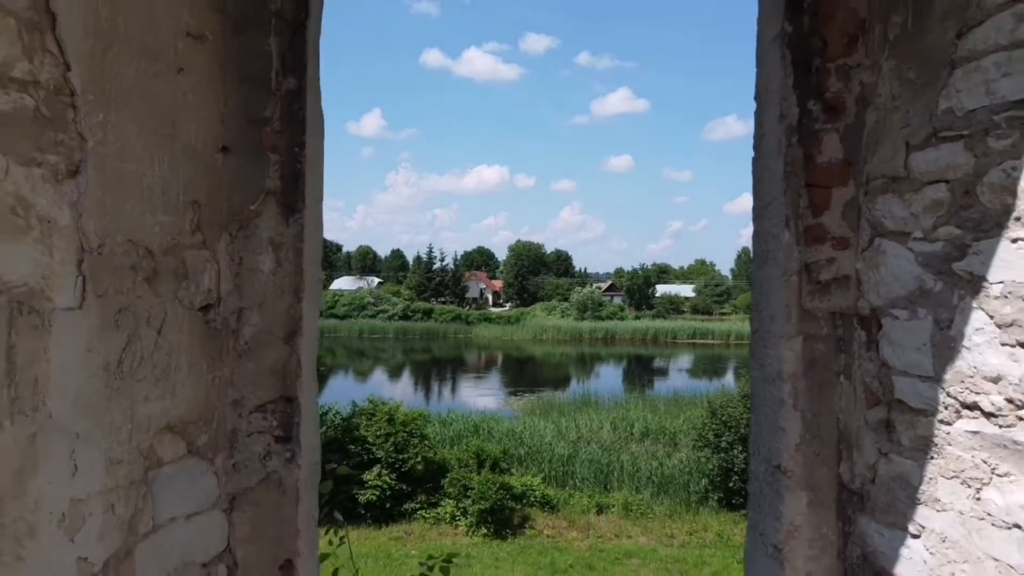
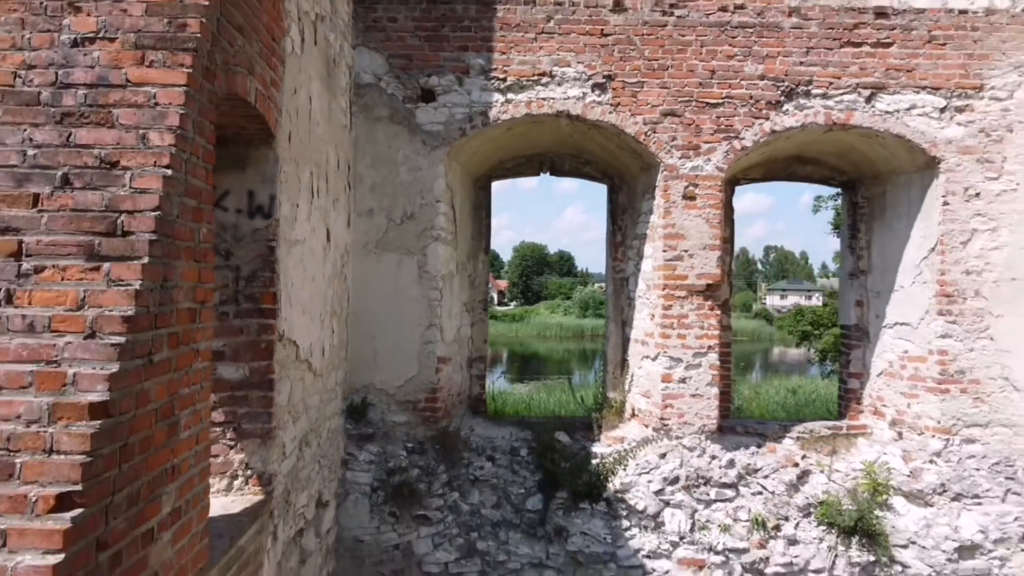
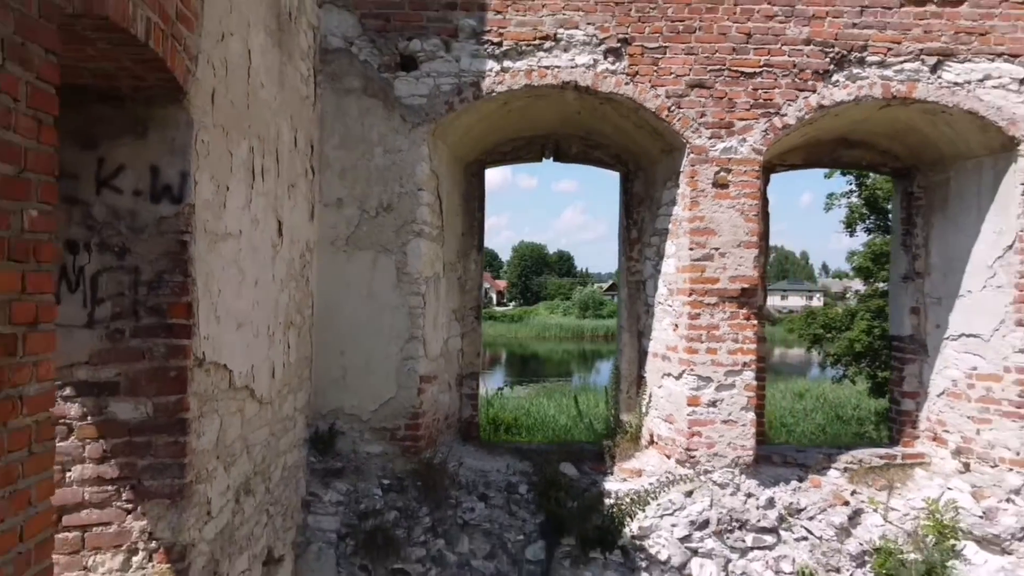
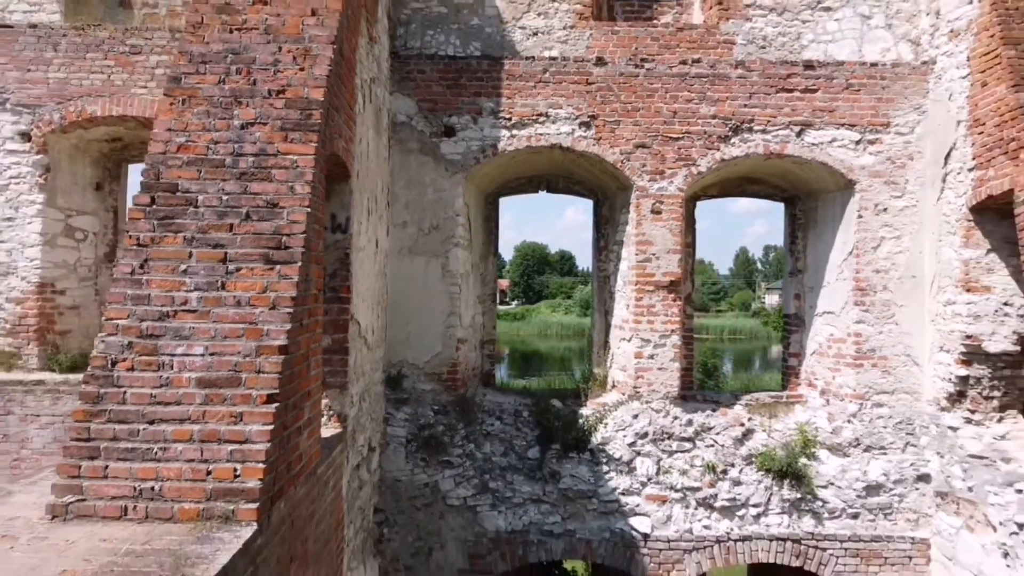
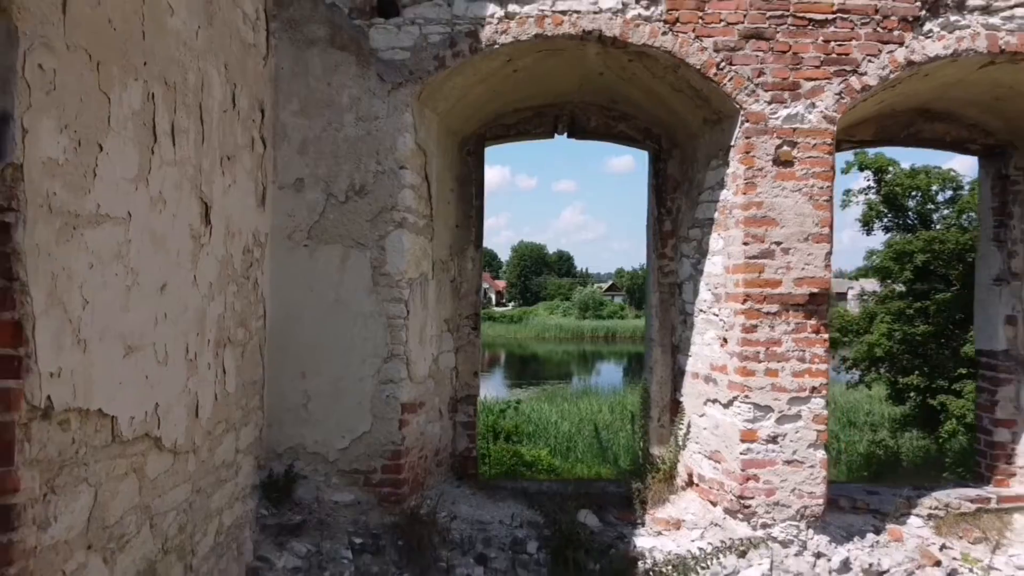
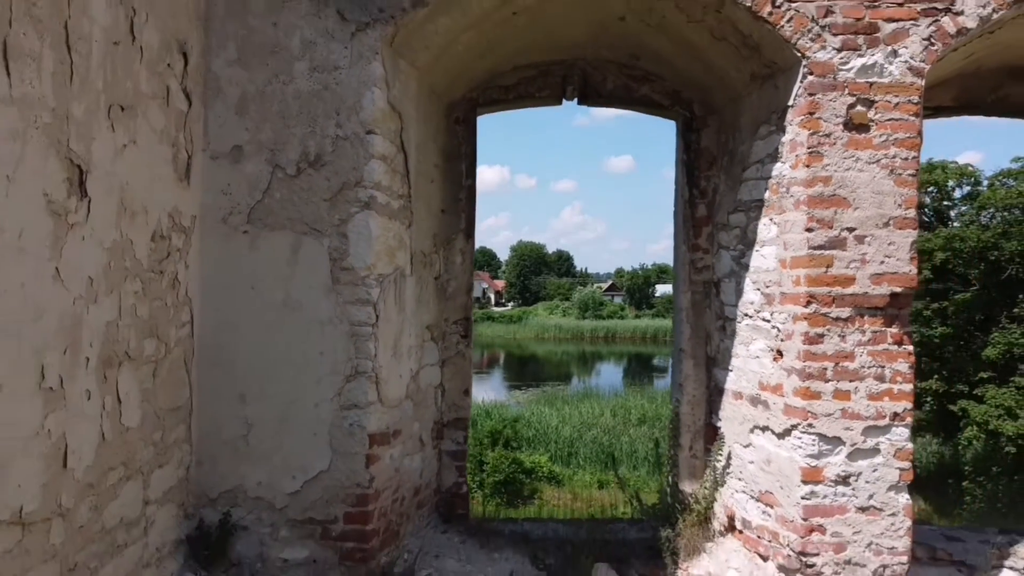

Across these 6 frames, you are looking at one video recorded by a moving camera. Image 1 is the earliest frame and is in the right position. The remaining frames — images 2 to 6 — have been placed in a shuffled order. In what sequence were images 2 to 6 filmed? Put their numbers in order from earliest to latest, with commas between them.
6, 5, 3, 2, 4
